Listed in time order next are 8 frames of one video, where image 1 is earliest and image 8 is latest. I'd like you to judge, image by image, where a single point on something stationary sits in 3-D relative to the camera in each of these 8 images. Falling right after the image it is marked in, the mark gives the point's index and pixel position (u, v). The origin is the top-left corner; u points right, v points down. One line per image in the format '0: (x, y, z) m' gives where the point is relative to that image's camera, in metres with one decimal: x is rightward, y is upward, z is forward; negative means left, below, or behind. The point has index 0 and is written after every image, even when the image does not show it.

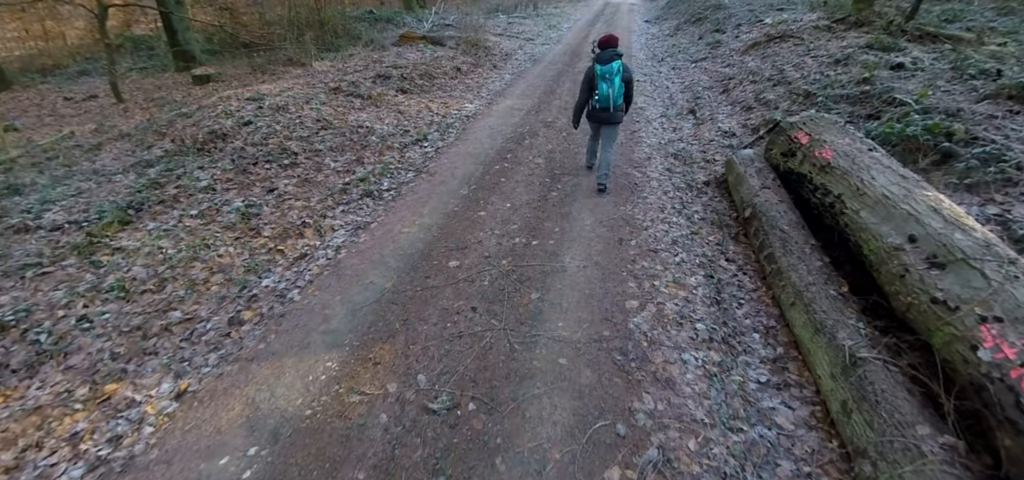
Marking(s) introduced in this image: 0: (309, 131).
0: (-4.3, +2.3, +7.8) m
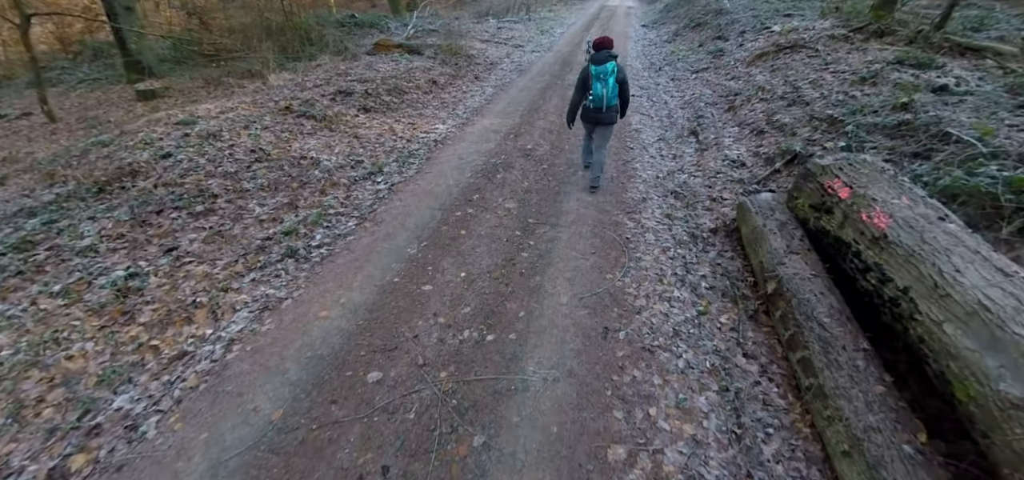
0: (-4.9, +1.3, +6.6) m
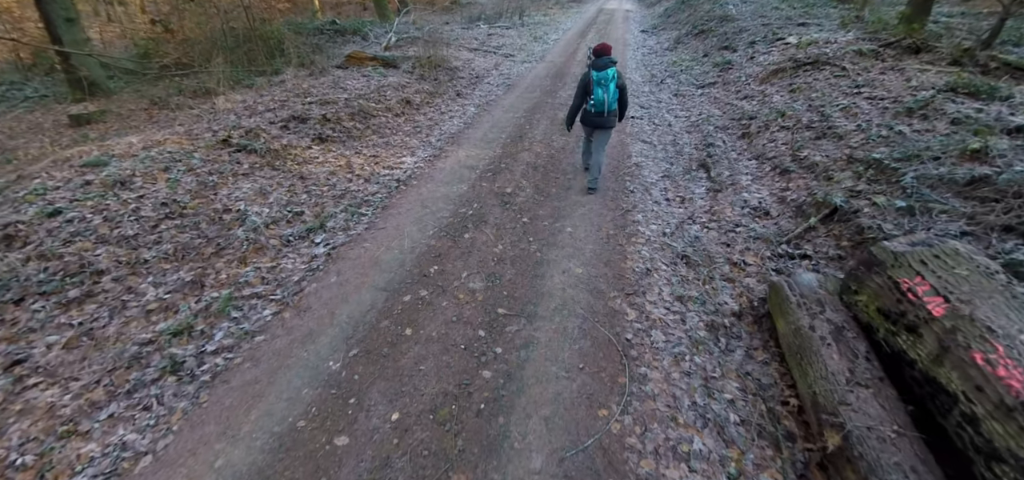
0: (-5.3, +0.2, +5.3) m
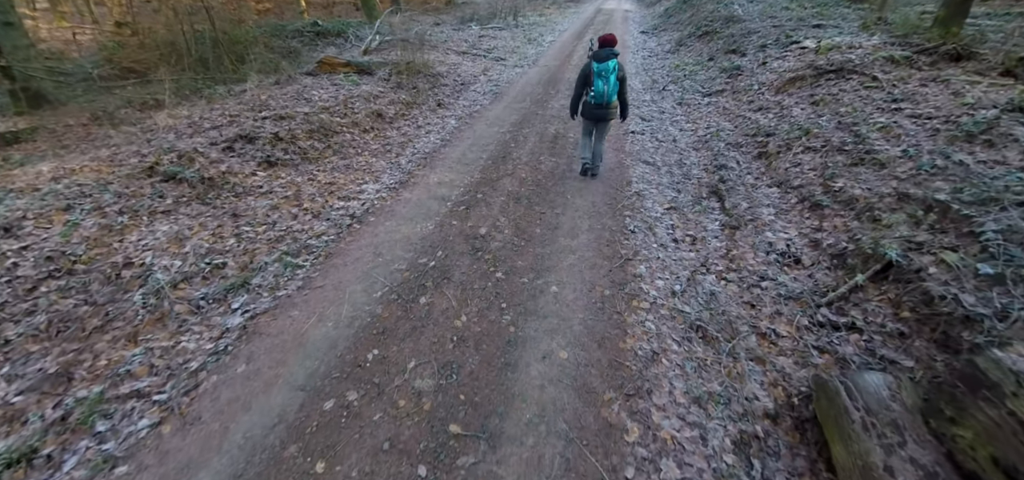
0: (-5.7, -0.6, +4.2) m
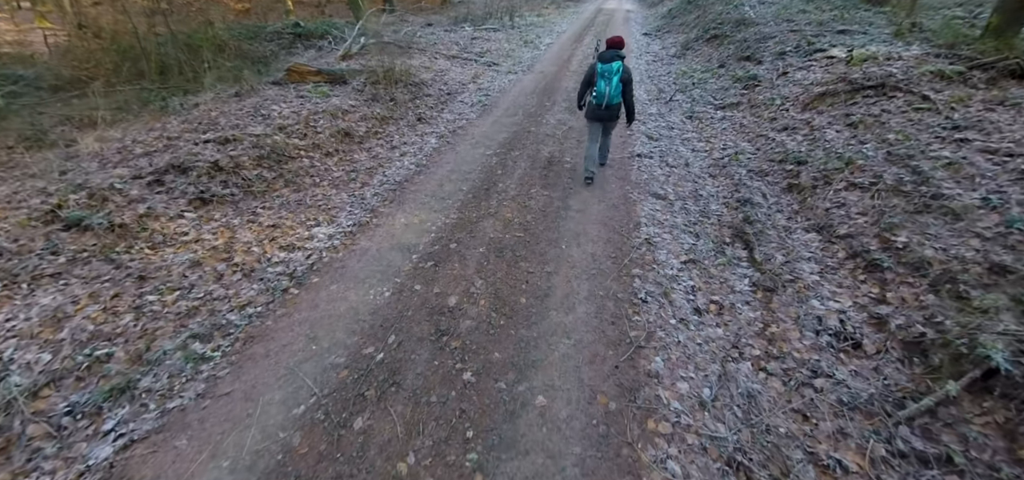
0: (-5.9, -1.4, +3.0) m
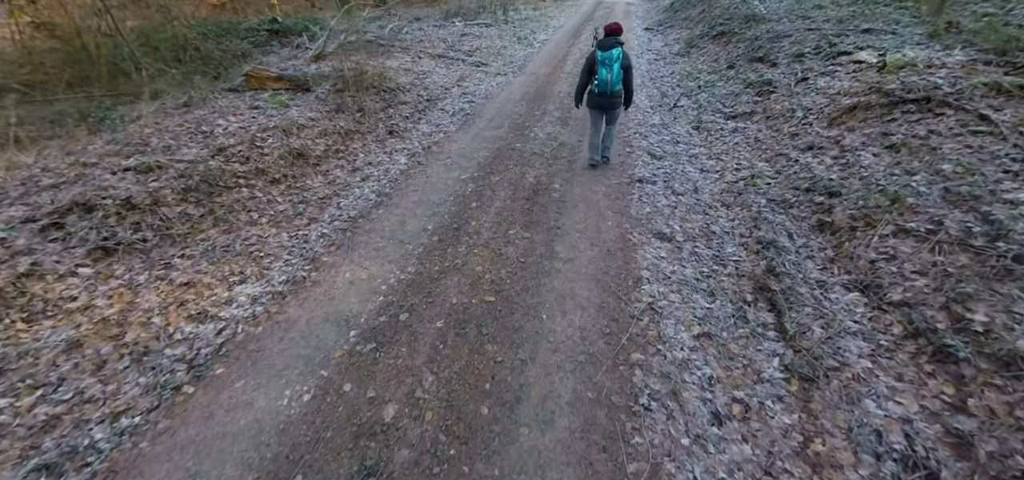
0: (-6.3, -2.2, +2.0) m
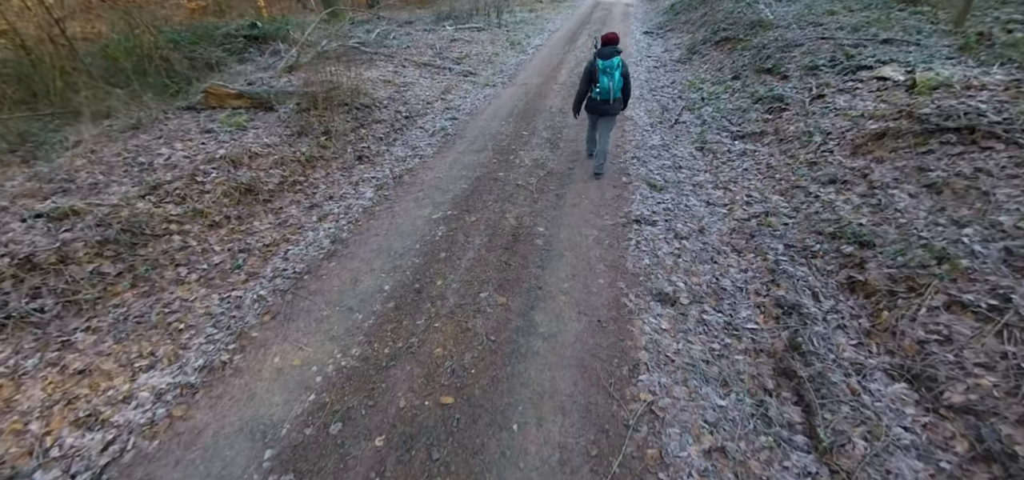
0: (-6.6, -3.0, +1.2) m
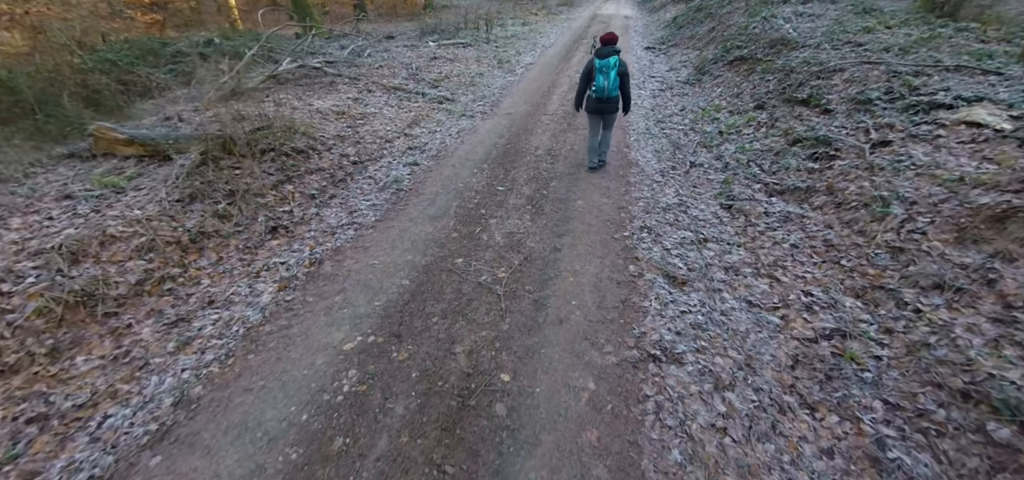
0: (-7.0, -4.3, -0.8) m
